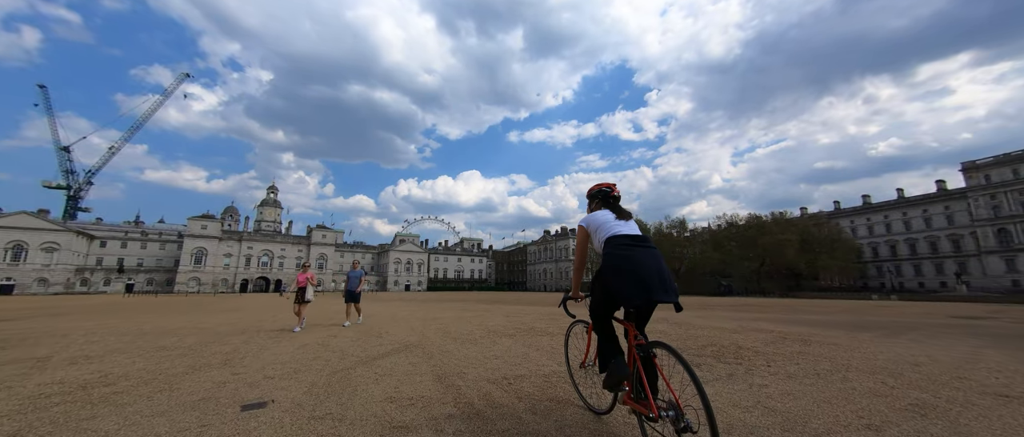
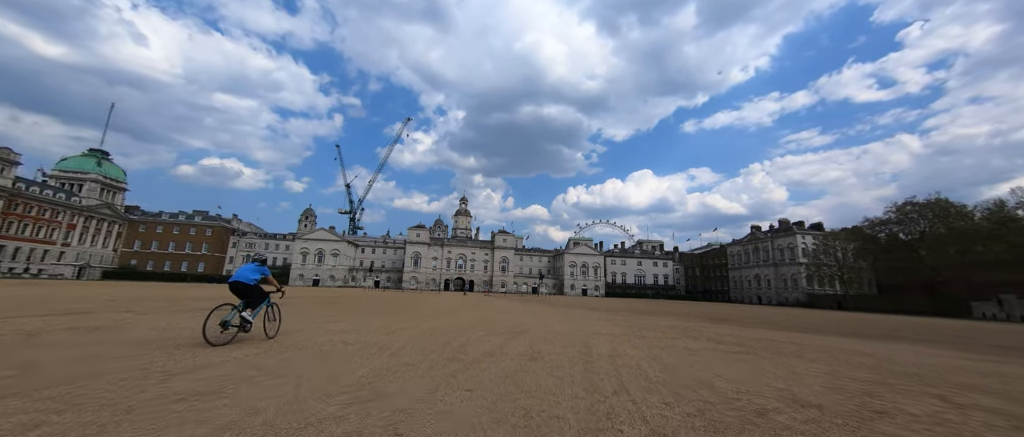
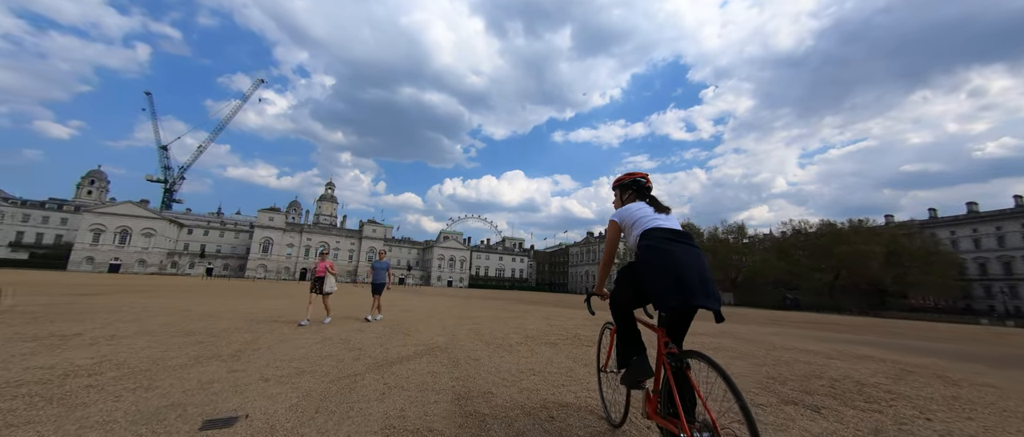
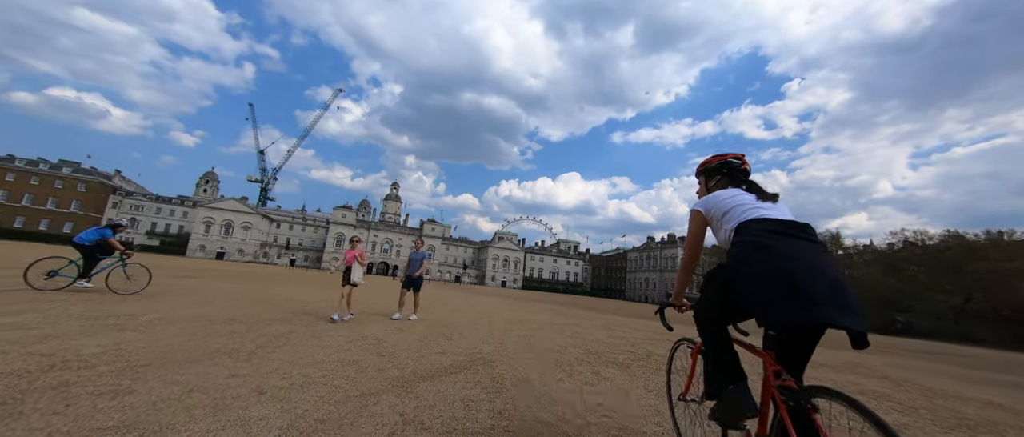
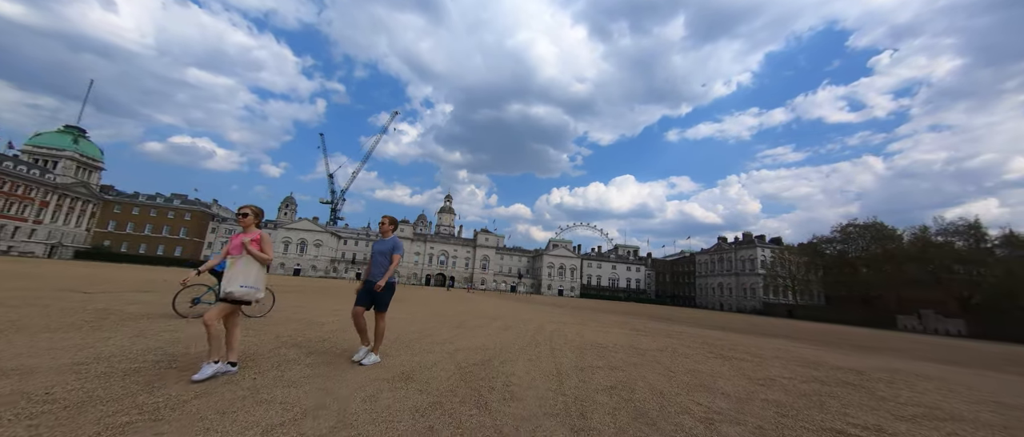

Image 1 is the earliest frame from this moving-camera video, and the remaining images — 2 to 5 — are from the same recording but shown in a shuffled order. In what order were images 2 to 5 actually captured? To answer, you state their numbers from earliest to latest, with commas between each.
3, 4, 5, 2
